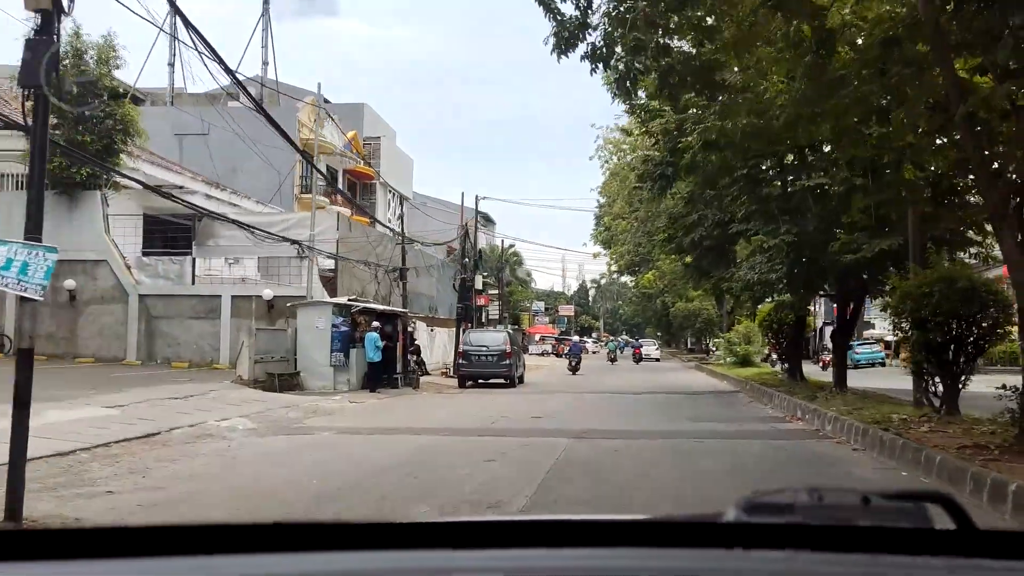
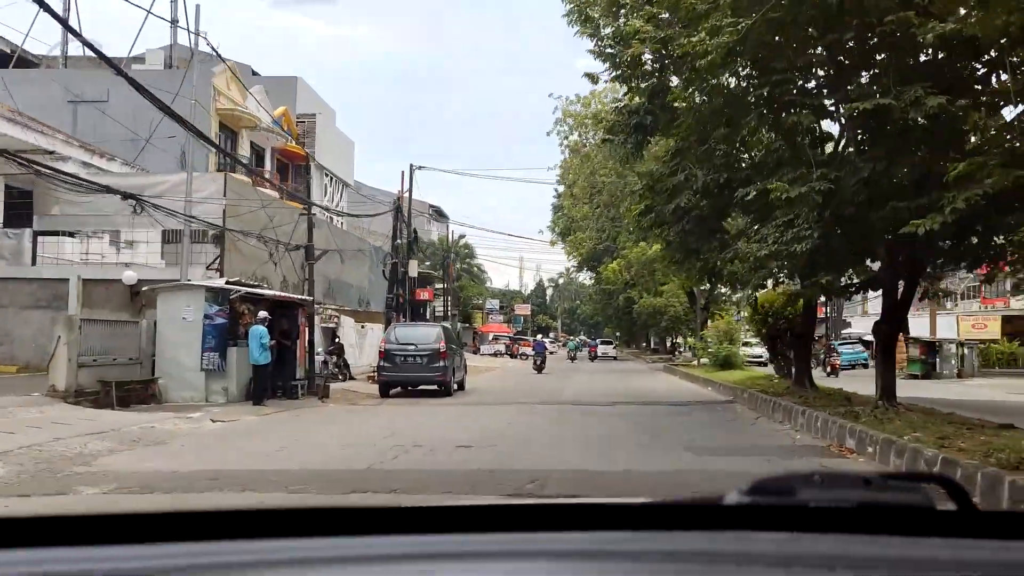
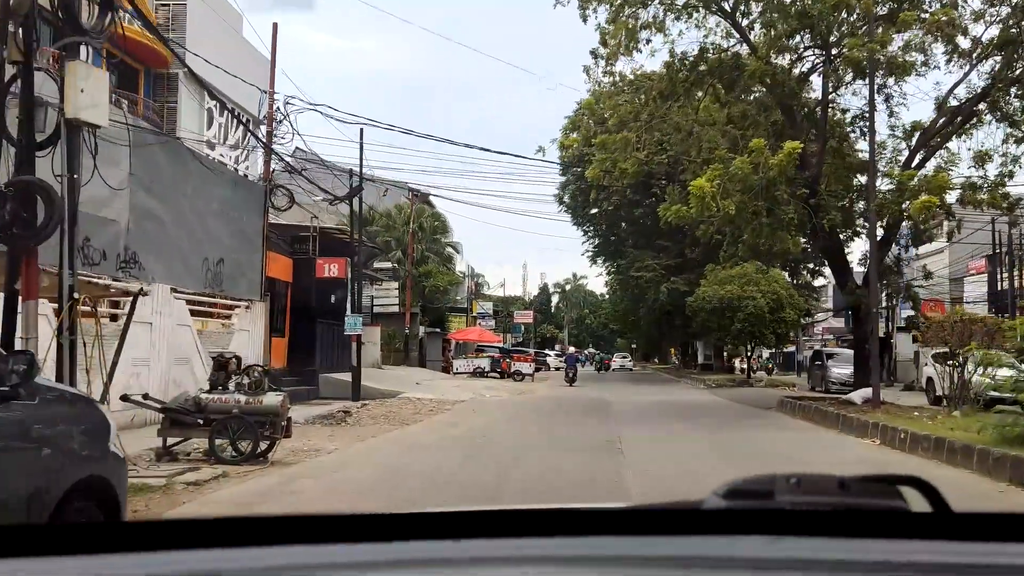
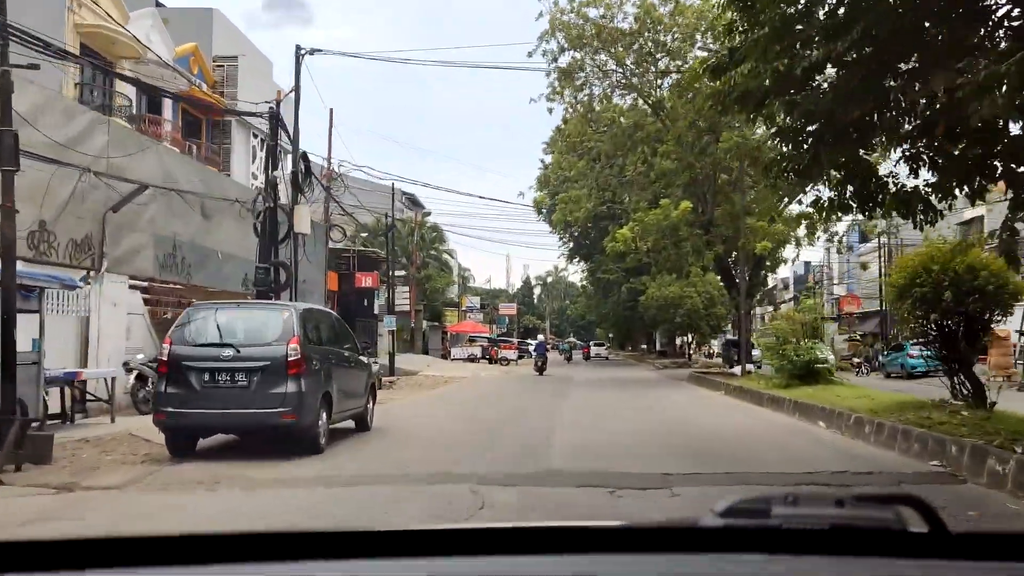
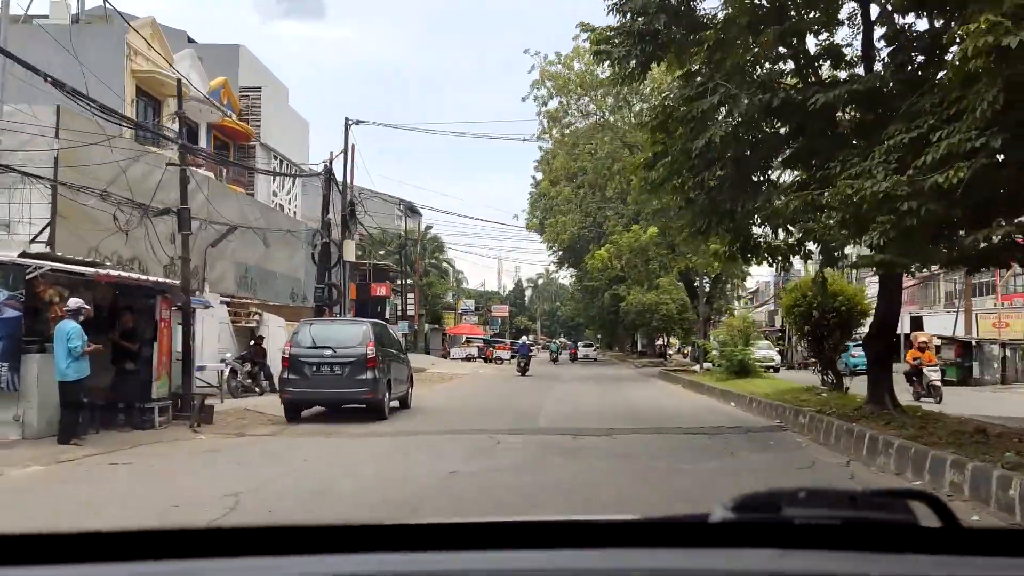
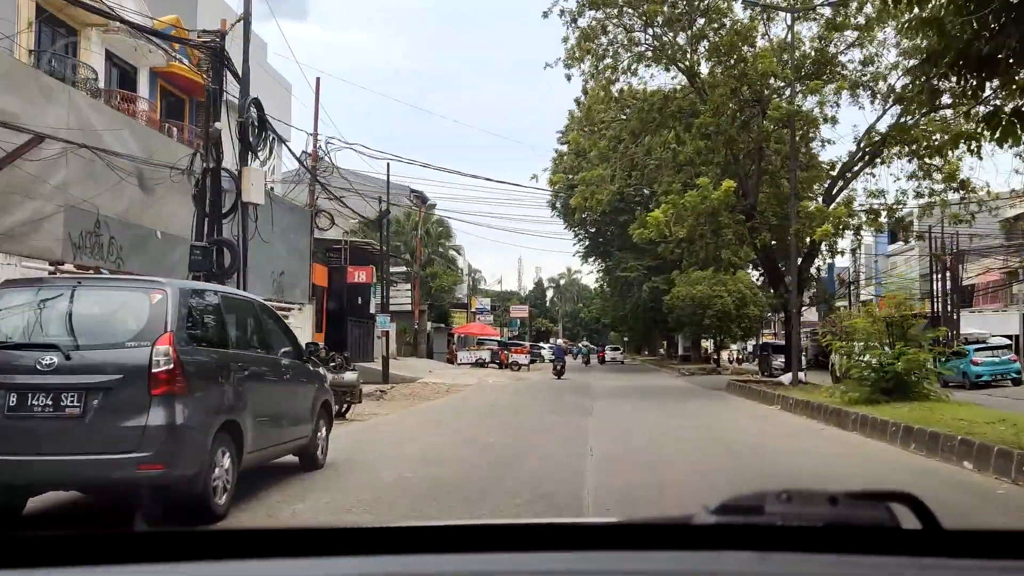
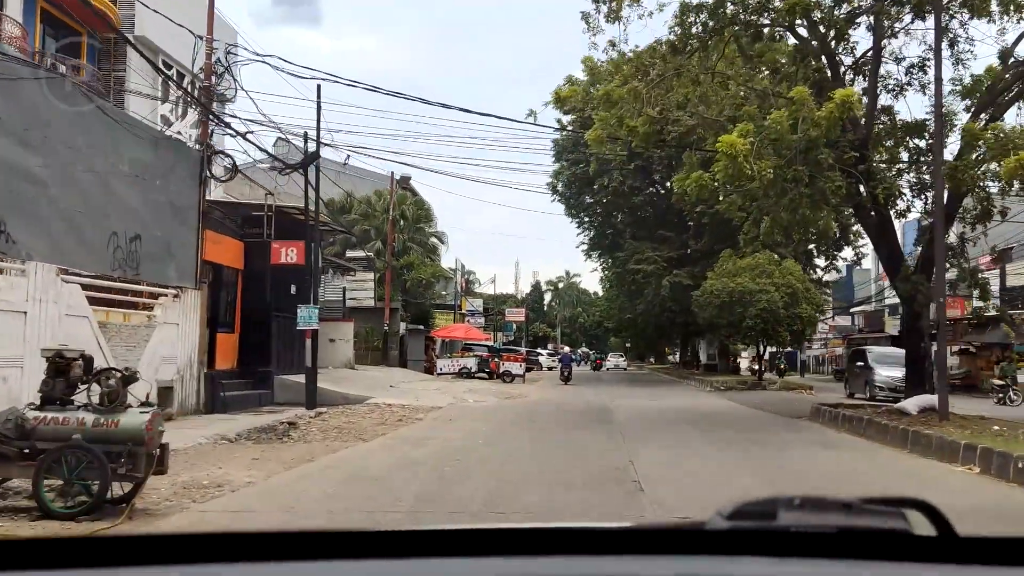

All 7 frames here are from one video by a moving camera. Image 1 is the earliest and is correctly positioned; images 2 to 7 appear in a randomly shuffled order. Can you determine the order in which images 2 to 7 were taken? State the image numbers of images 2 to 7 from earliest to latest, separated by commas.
2, 5, 4, 6, 3, 7
